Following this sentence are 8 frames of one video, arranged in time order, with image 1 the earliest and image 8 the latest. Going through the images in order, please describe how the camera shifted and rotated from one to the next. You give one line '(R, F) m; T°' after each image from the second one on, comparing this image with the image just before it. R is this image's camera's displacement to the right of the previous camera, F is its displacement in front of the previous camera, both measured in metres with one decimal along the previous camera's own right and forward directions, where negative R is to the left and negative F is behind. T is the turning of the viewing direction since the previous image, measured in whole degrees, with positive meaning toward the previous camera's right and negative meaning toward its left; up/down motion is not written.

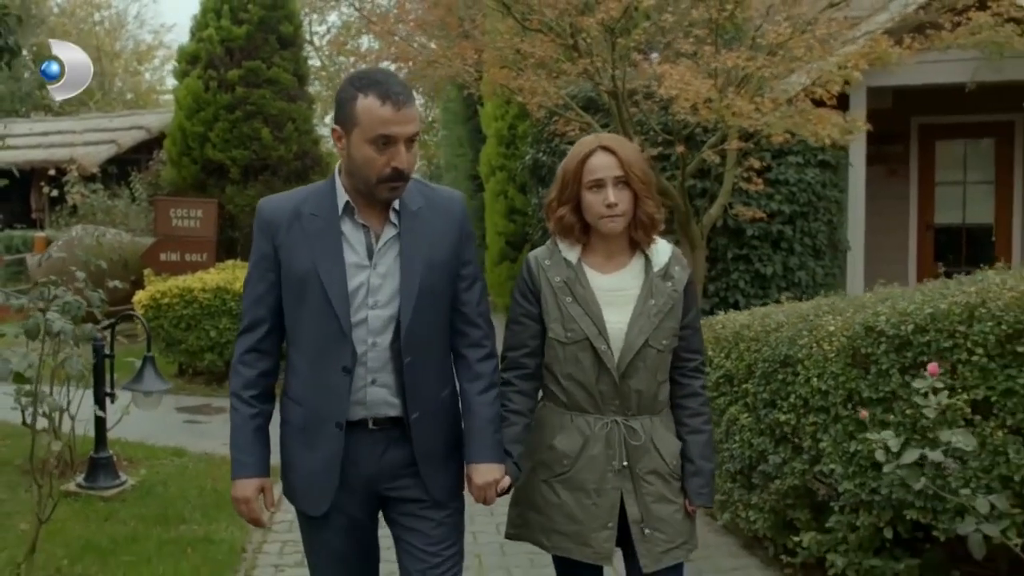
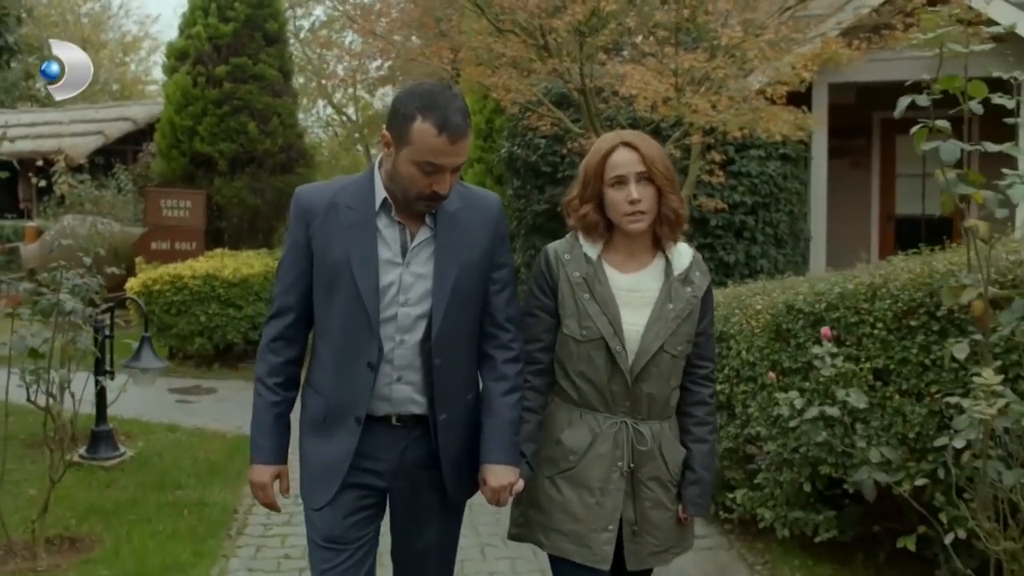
(+0.1, -0.5) m; +1°
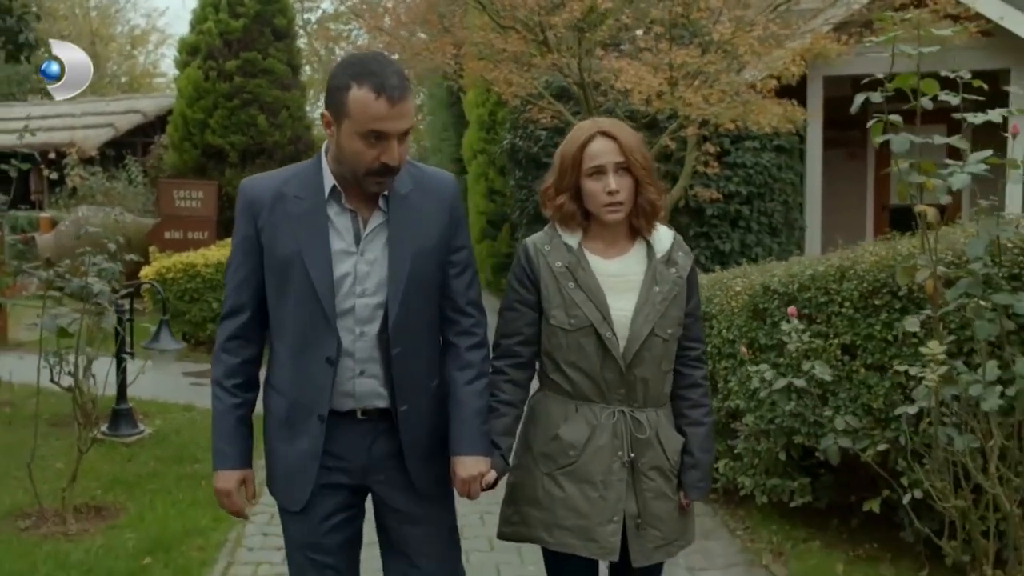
(0.0, -0.3) m; 0°
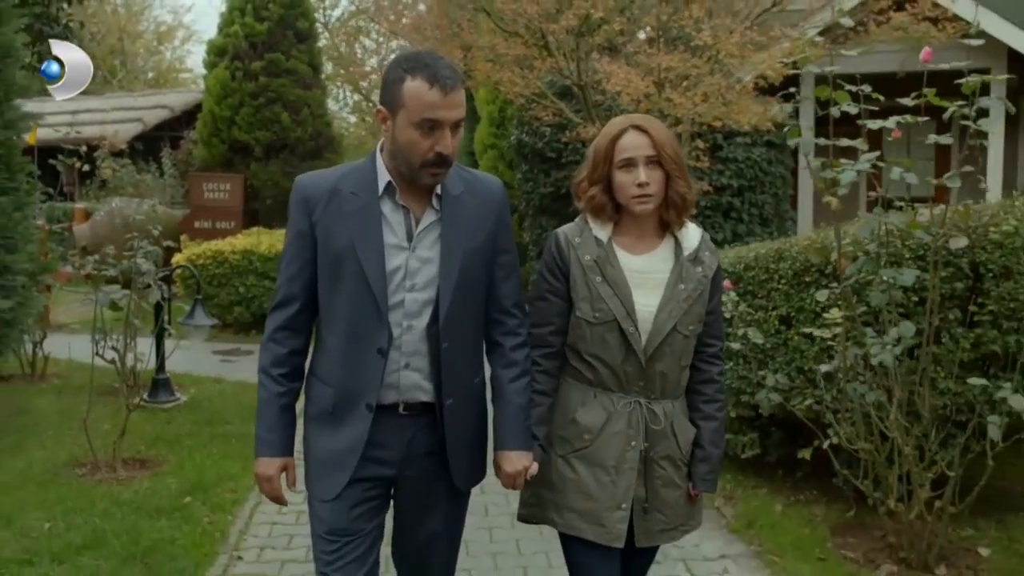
(+0.2, -0.8) m; -1°
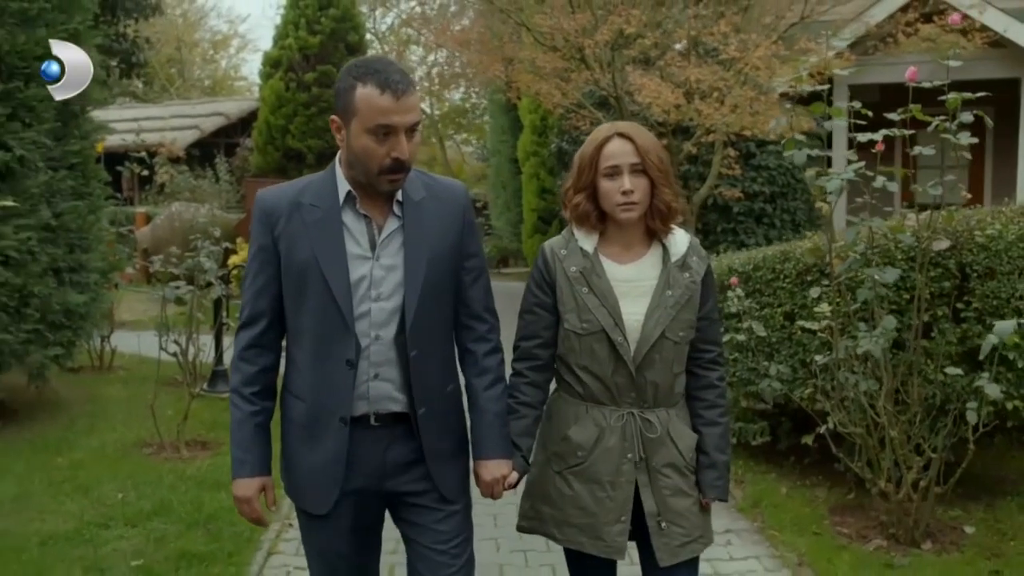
(+0.1, -0.5) m; -3°
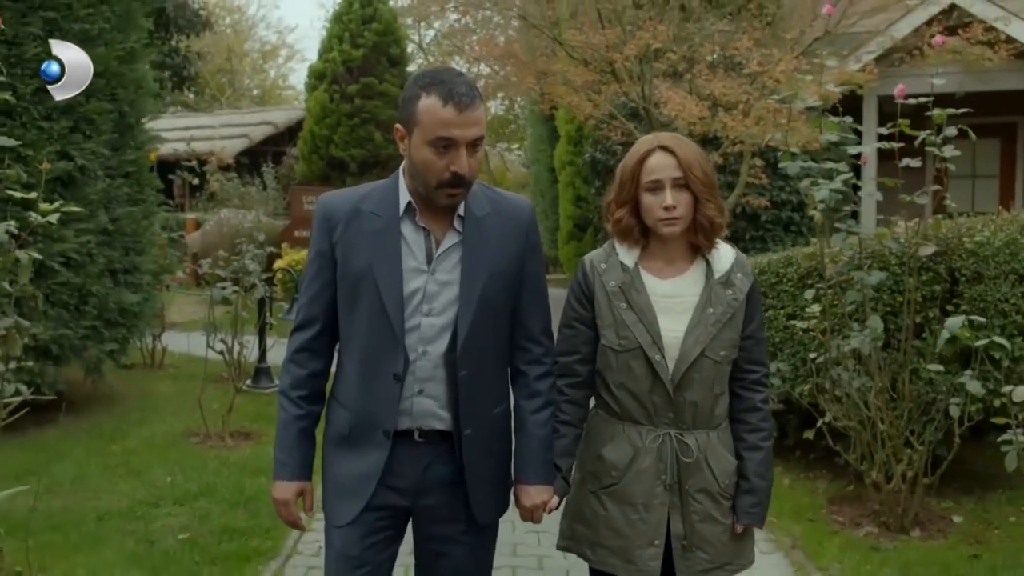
(+0.1, -0.4) m; -2°
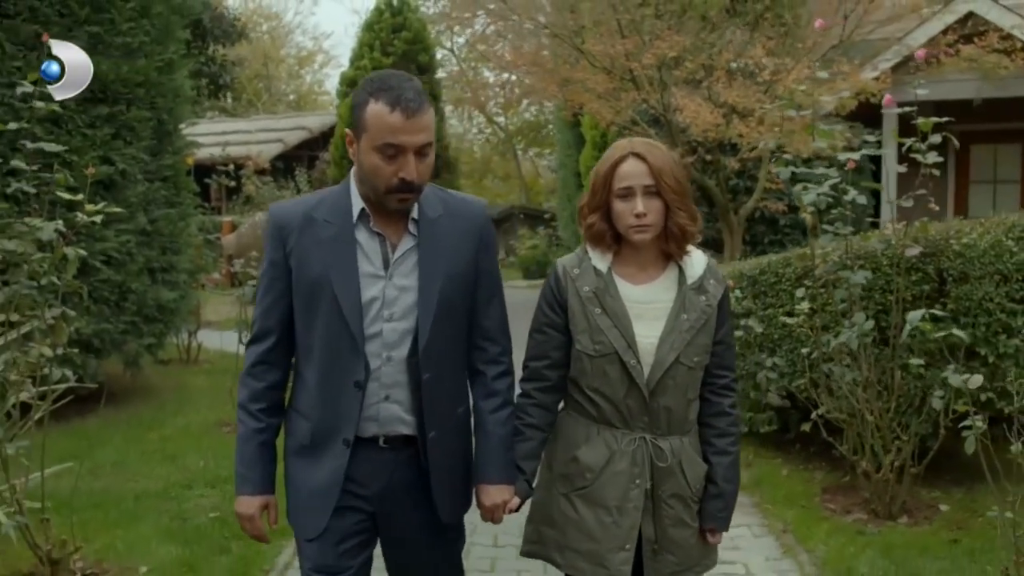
(+0.1, -0.4) m; -2°
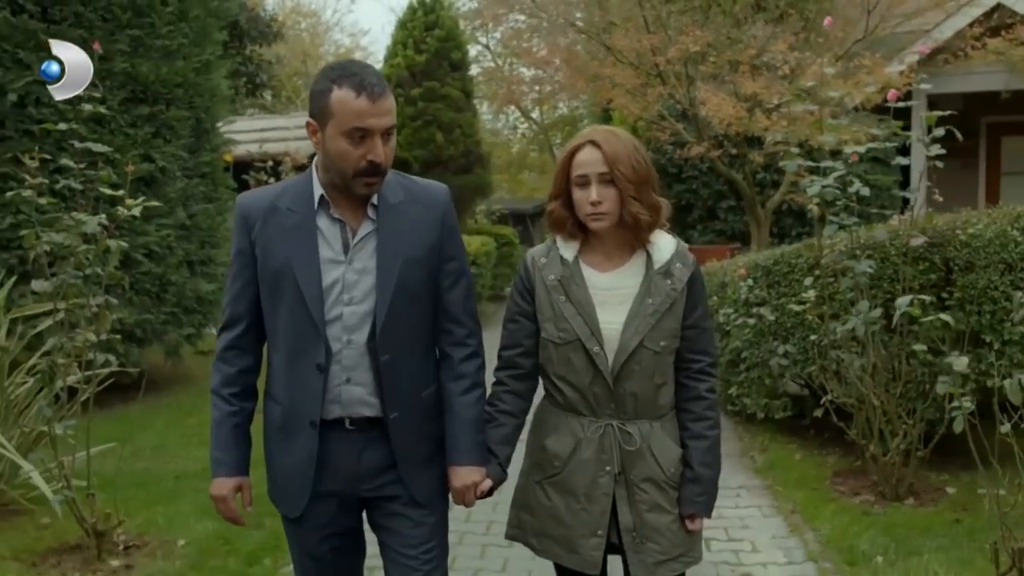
(+0.1, -0.3) m; -2°
